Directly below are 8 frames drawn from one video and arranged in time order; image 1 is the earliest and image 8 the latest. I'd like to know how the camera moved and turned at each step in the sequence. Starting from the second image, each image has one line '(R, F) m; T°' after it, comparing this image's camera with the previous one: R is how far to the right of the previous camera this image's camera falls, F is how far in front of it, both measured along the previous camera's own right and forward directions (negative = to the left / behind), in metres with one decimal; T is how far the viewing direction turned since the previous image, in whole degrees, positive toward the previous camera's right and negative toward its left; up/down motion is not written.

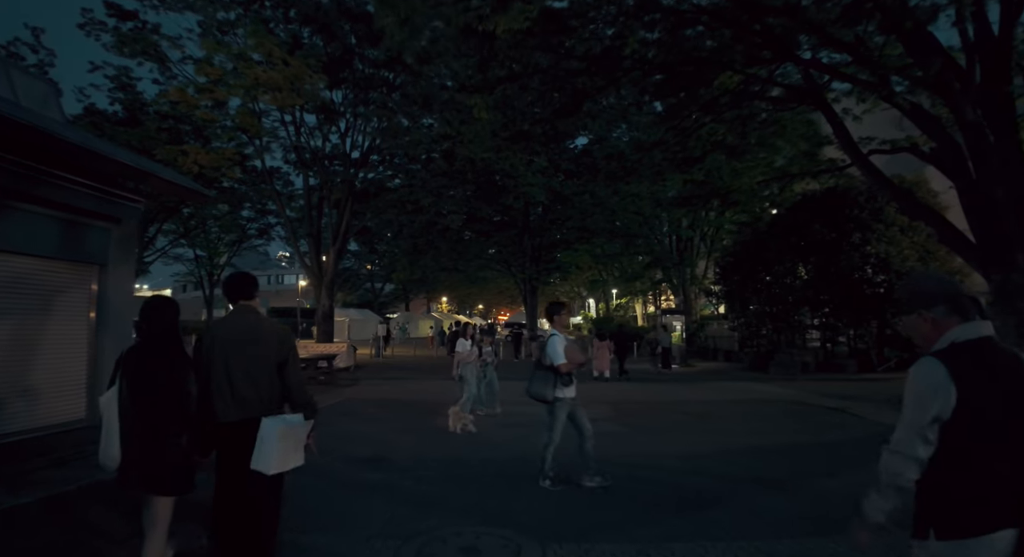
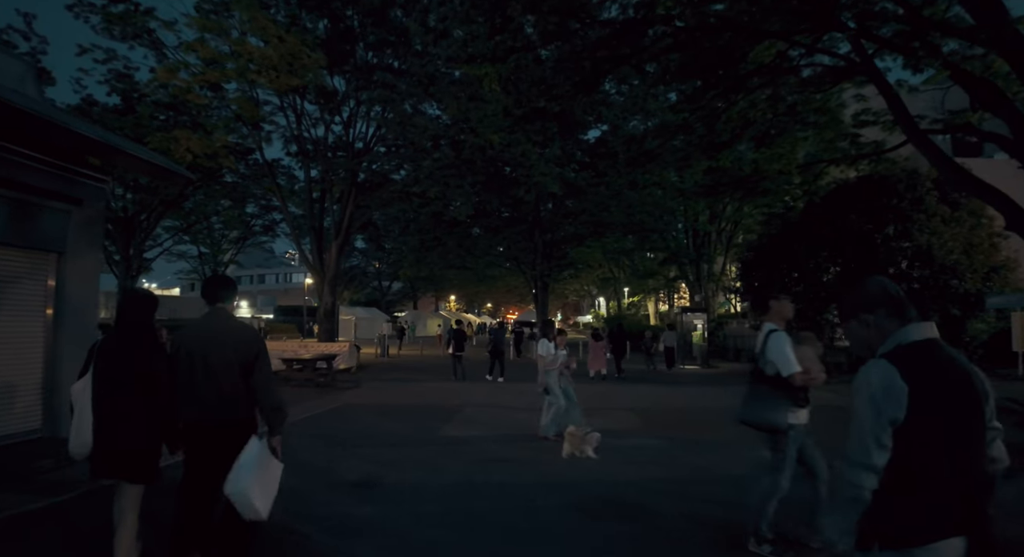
(-0.1, +1.1) m; -1°
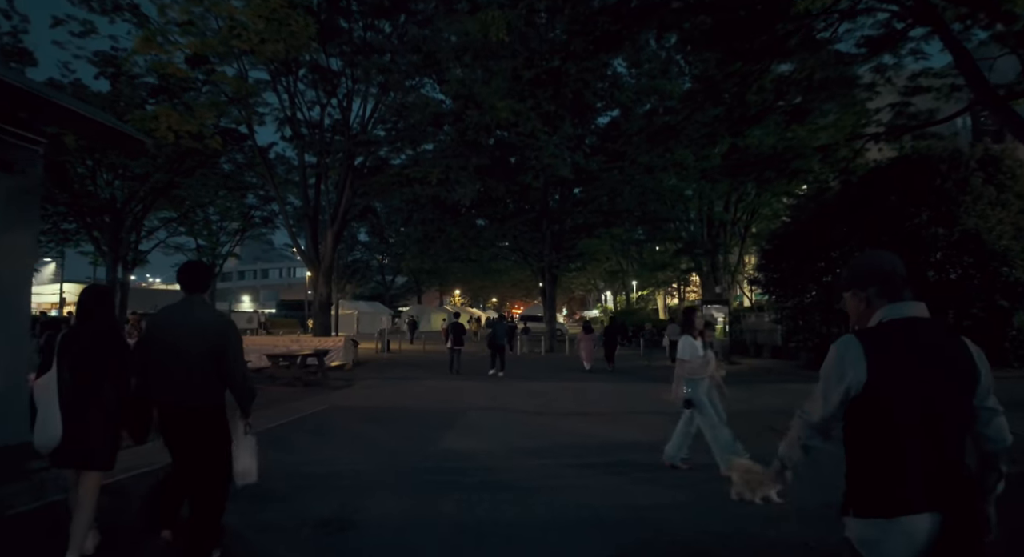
(-0.1, +1.2) m; -1°
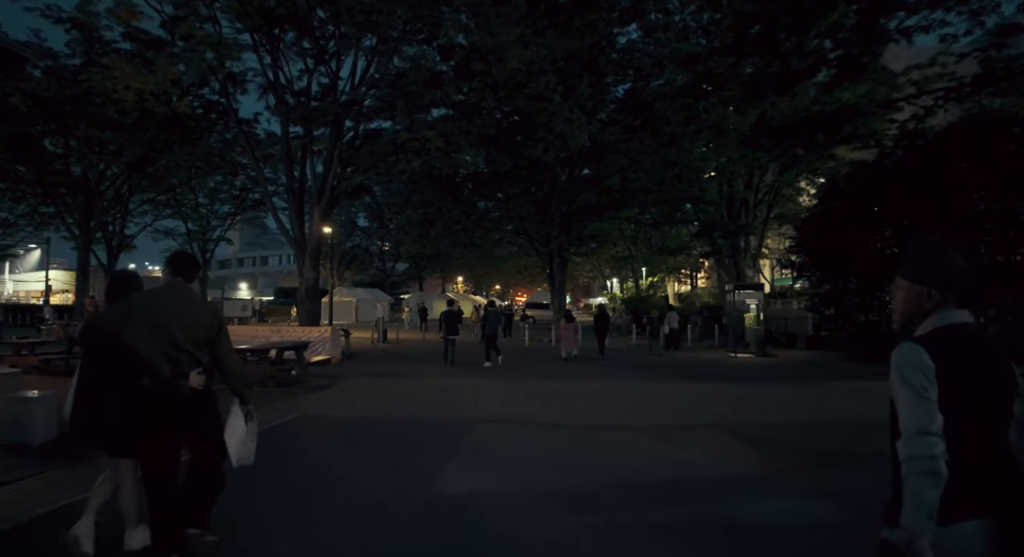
(-0.2, +1.8) m; 0°
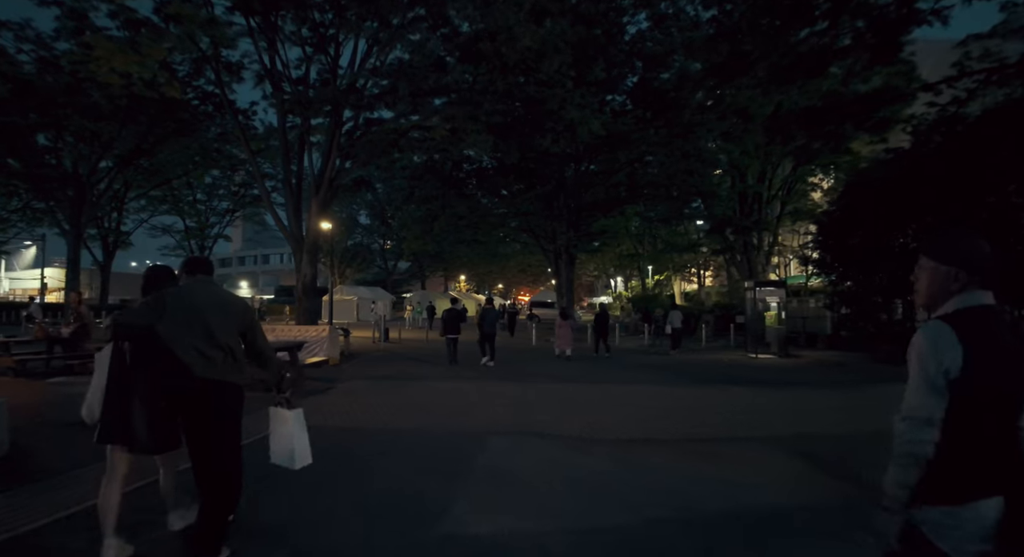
(-0.2, +0.8) m; 0°
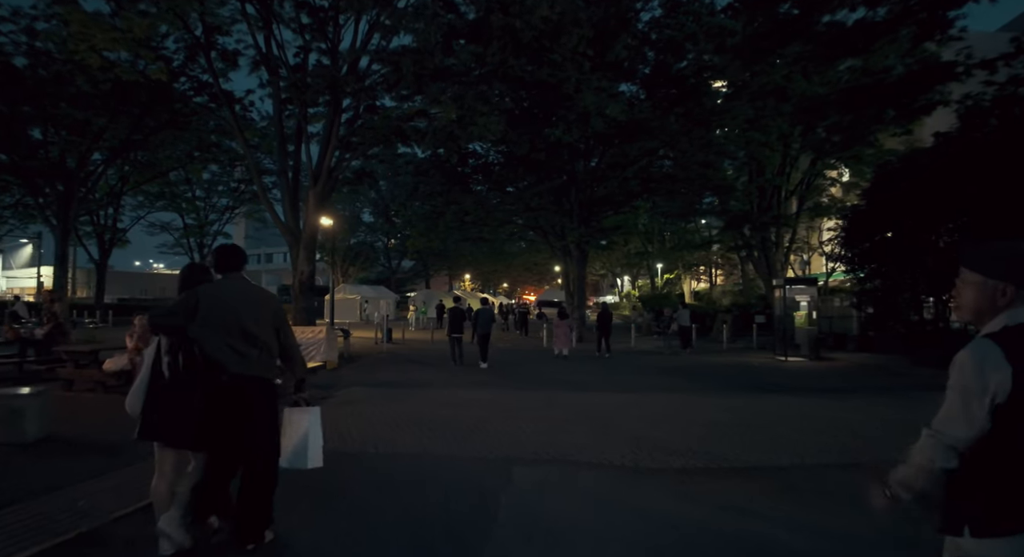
(-0.2, +1.0) m; 0°
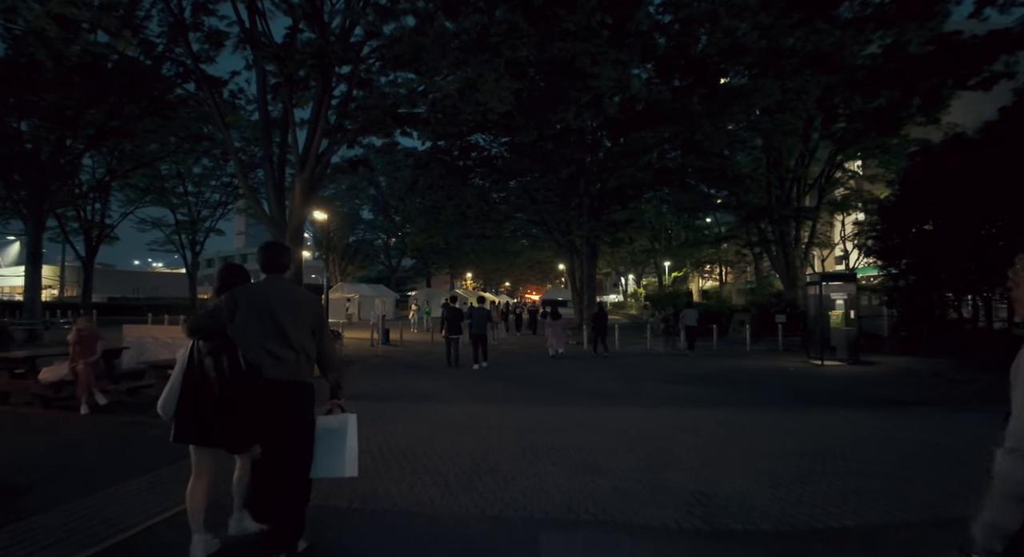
(-0.1, +1.3) m; 0°
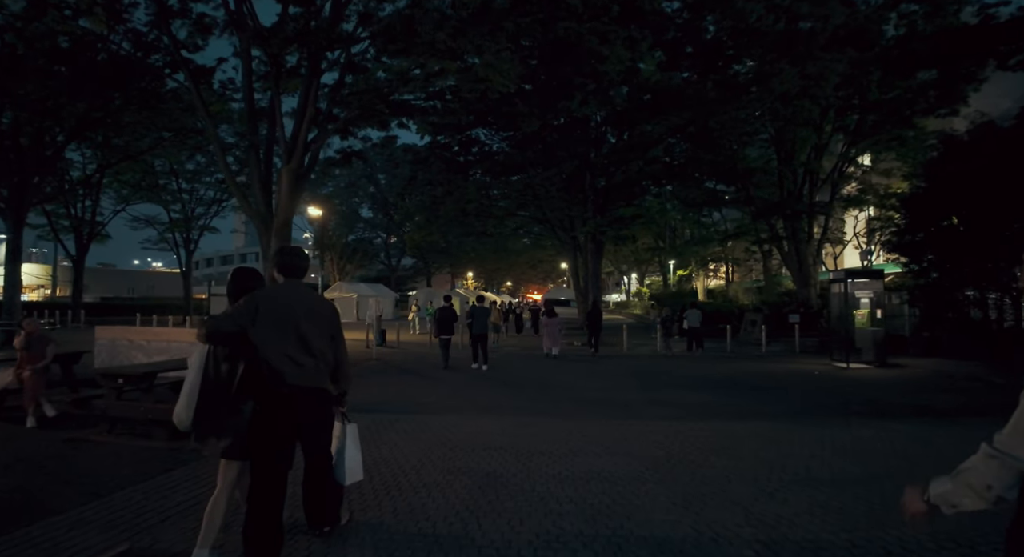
(0.0, +0.8) m; 0°
